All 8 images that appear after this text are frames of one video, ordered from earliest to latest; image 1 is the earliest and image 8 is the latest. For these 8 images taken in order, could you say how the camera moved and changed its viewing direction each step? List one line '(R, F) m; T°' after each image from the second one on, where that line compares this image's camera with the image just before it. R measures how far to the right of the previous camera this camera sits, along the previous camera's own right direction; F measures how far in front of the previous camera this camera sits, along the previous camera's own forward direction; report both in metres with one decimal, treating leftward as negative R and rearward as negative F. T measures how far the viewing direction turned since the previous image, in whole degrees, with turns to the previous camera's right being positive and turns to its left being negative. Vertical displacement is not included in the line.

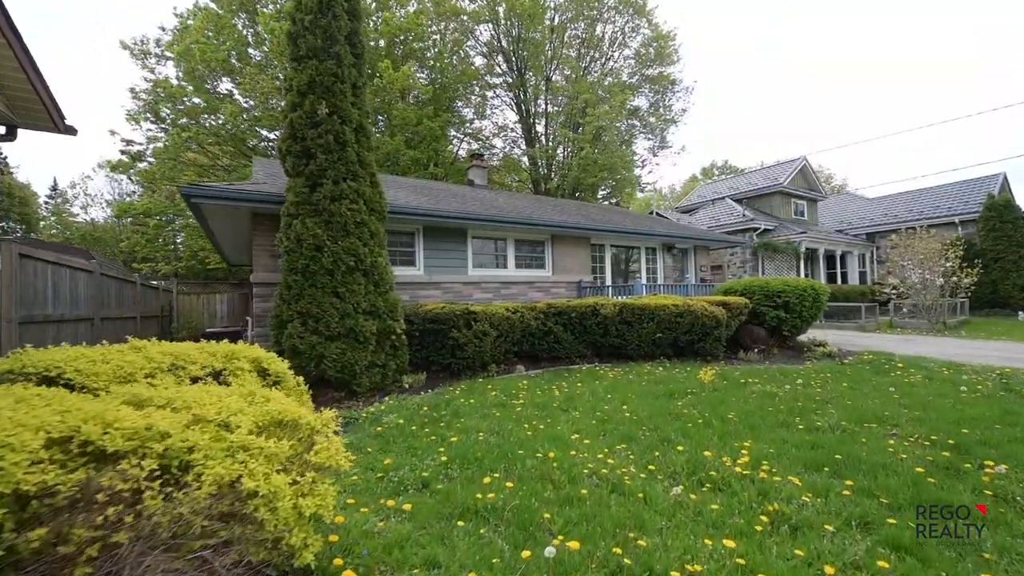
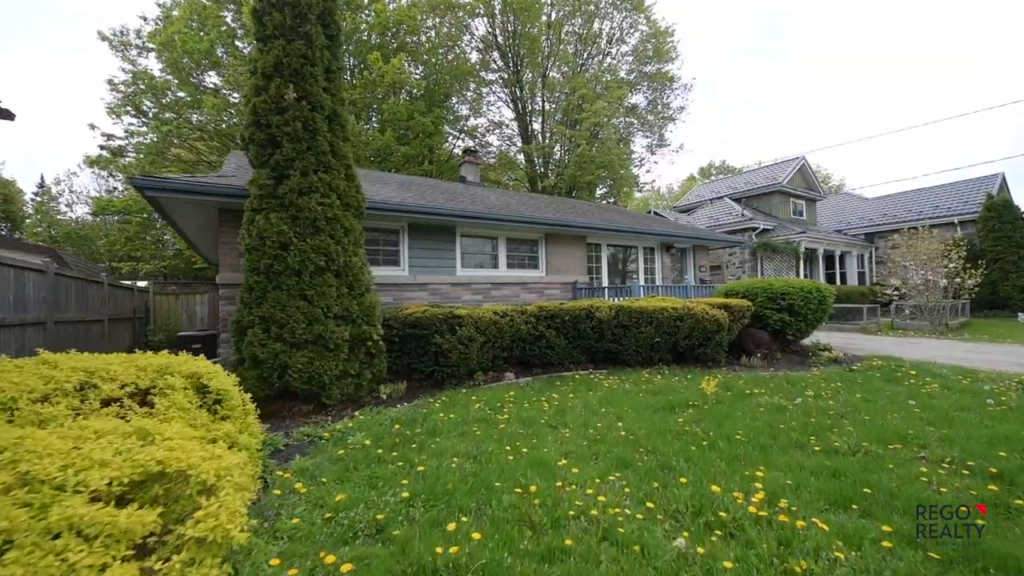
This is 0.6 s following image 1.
(+0.1, +0.4) m; 0°
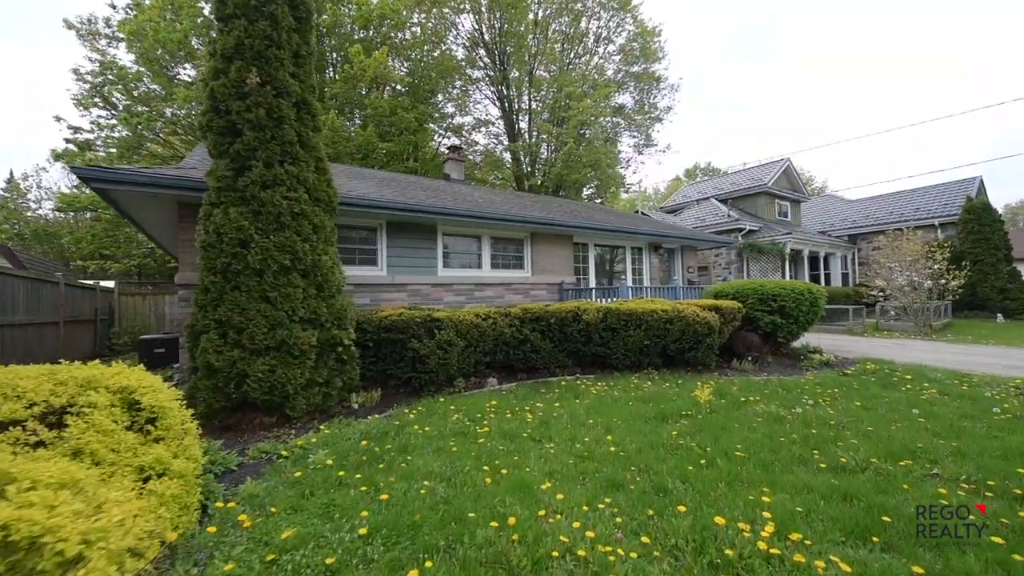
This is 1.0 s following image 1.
(+0.1, +0.3) m; +2°
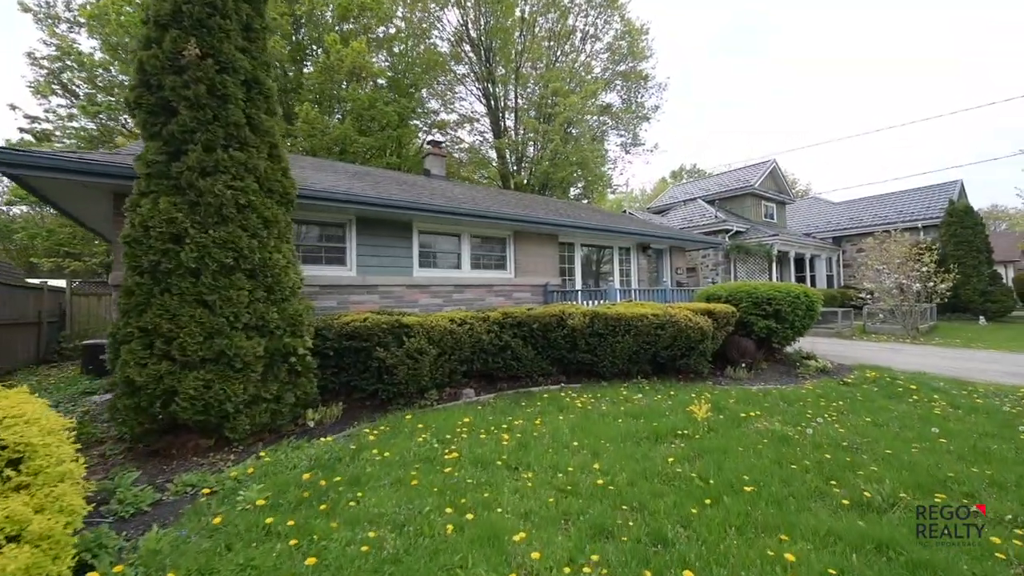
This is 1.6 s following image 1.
(+0.1, +0.5) m; +2°
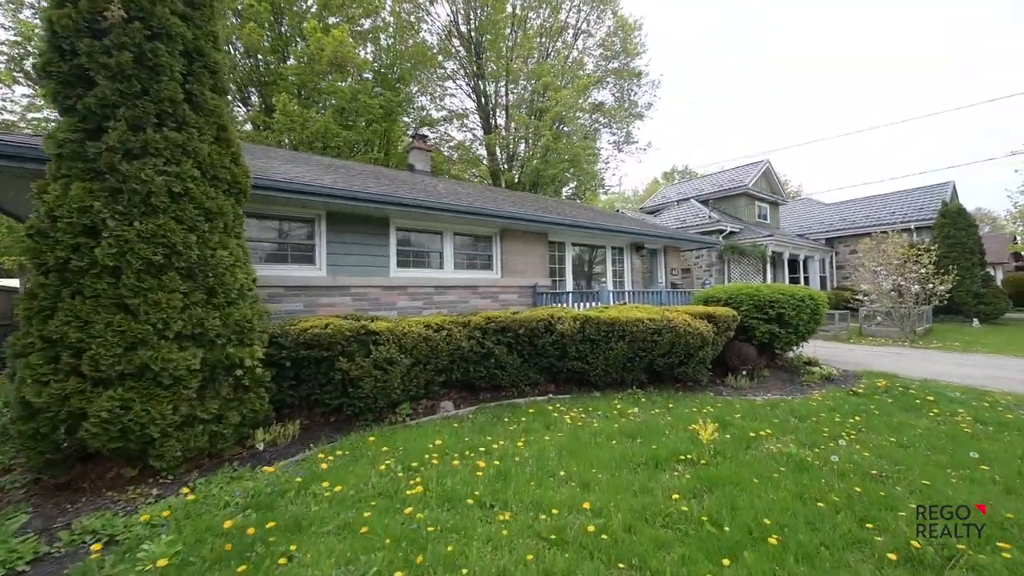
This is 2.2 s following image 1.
(+0.1, +0.5) m; +1°
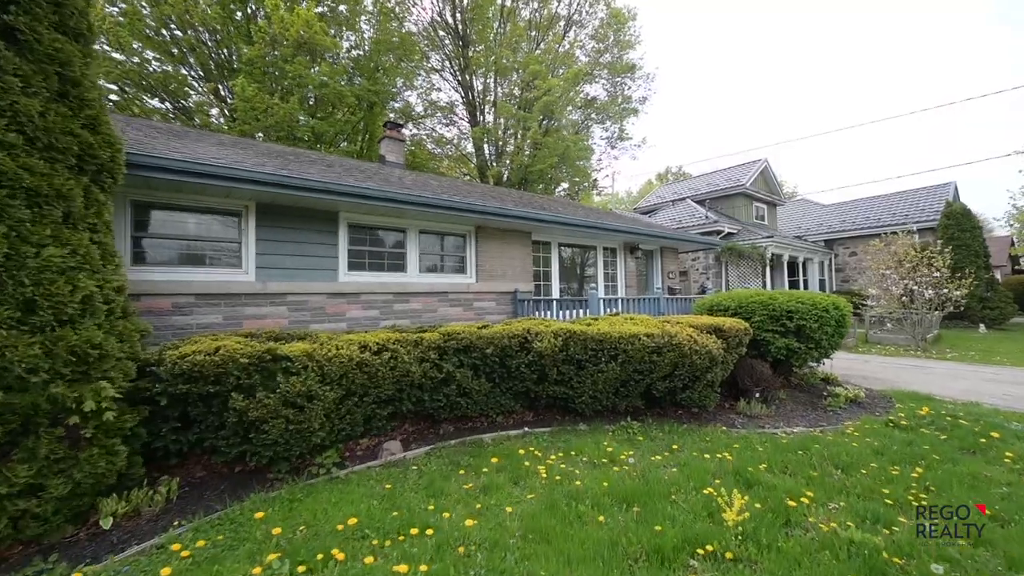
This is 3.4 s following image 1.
(+0.3, +1.0) m; +1°
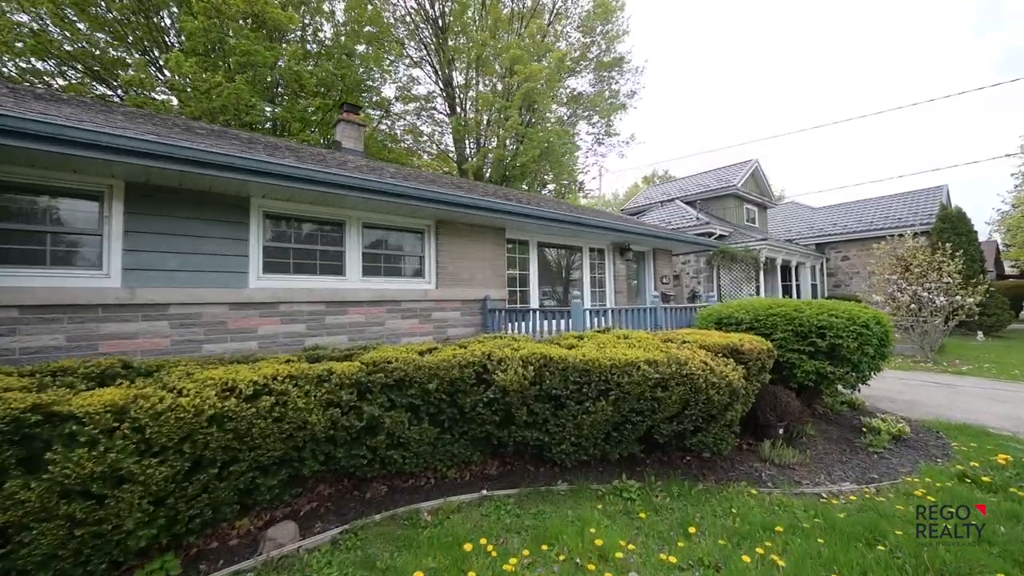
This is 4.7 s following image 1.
(+0.2, +1.2) m; +2°
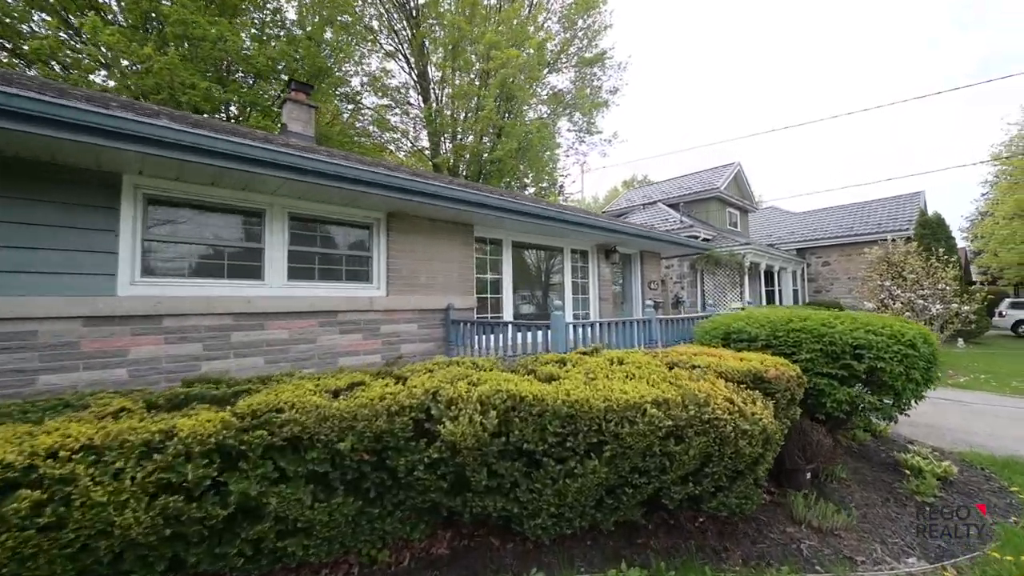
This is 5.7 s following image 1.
(+0.1, +1.0) m; +3°
